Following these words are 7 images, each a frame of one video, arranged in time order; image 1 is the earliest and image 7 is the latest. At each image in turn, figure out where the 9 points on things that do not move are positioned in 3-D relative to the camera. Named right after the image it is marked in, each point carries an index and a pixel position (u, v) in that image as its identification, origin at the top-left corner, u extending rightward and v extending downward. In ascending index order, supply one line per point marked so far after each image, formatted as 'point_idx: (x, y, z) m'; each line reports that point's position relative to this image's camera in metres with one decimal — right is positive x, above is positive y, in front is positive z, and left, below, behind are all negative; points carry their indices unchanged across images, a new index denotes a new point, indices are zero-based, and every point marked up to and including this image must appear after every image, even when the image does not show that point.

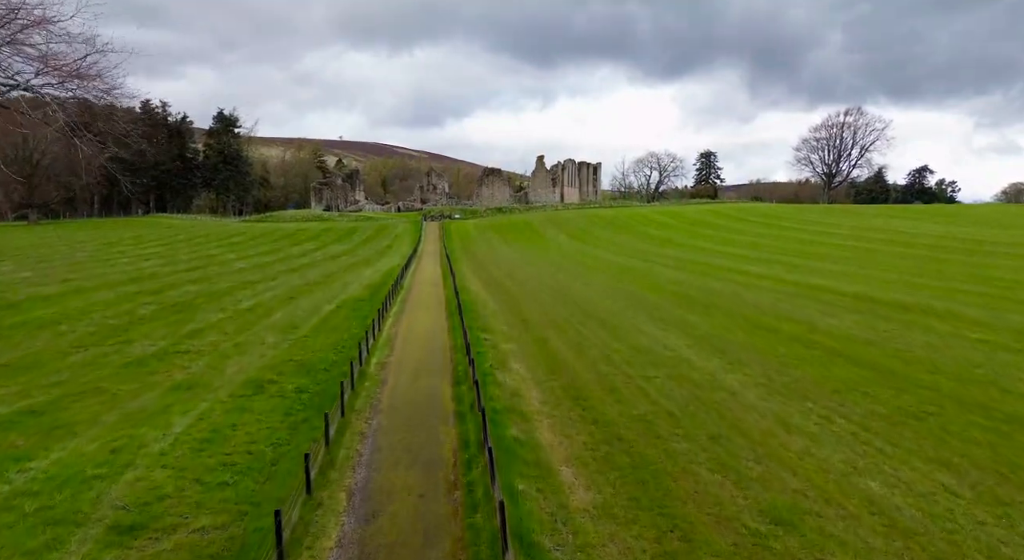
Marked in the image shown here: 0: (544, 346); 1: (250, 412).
0: (+0.8, -1.6, +15.8) m
1: (-4.6, -2.3, +11.4) m
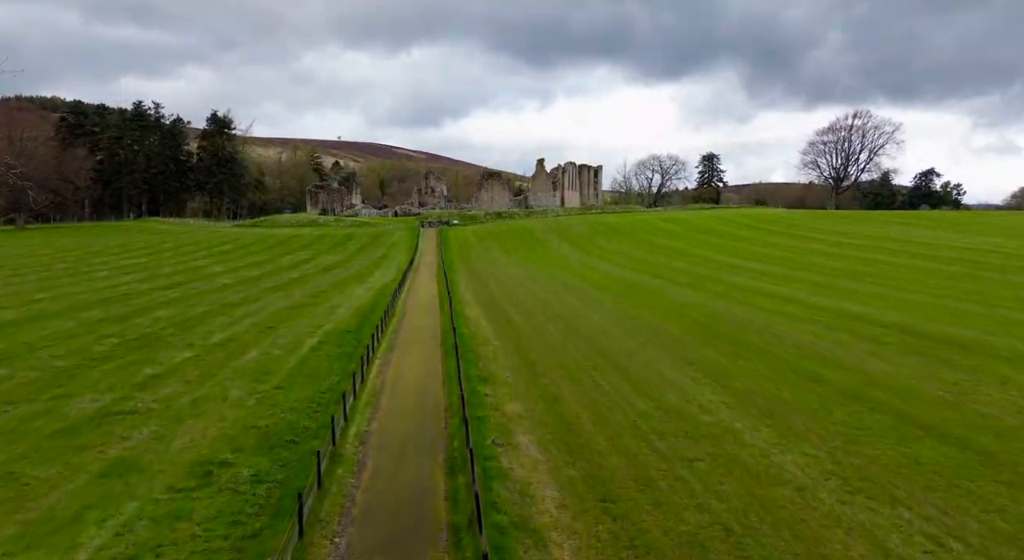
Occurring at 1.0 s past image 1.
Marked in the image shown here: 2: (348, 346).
0: (+0.9, -2.6, +13.3) m
1: (-4.4, -3.3, +8.9) m
2: (-5.0, -2.0, +20.0) m
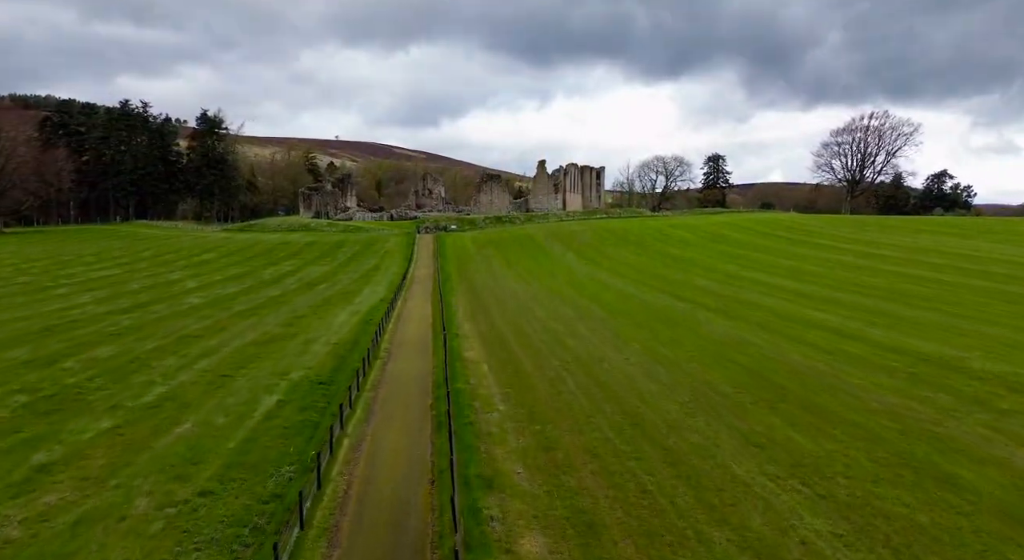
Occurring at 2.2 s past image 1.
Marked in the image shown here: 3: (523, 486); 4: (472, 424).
0: (+1.1, -3.7, +9.1) m
1: (-4.2, -4.4, +4.7) m
2: (-4.8, -3.1, +15.8) m
3: (+0.2, -3.5, +11.0) m
4: (-0.8, -3.1, +14.0) m
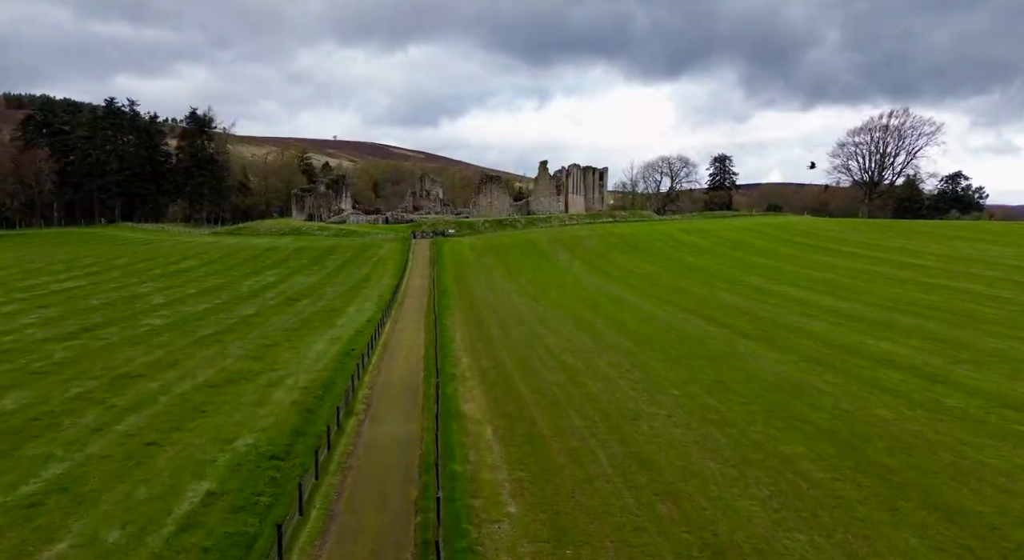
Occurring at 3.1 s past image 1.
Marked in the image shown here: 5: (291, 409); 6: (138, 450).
0: (+1.4, -4.5, +4.7) m
1: (-3.9, -5.2, +0.3) m
2: (-4.5, -4.0, +11.4) m
3: (+0.5, -4.3, +6.7) m
4: (-0.6, -3.9, +9.7) m
5: (-5.8, -3.4, +17.2) m
6: (-8.2, -3.7, +14.3) m
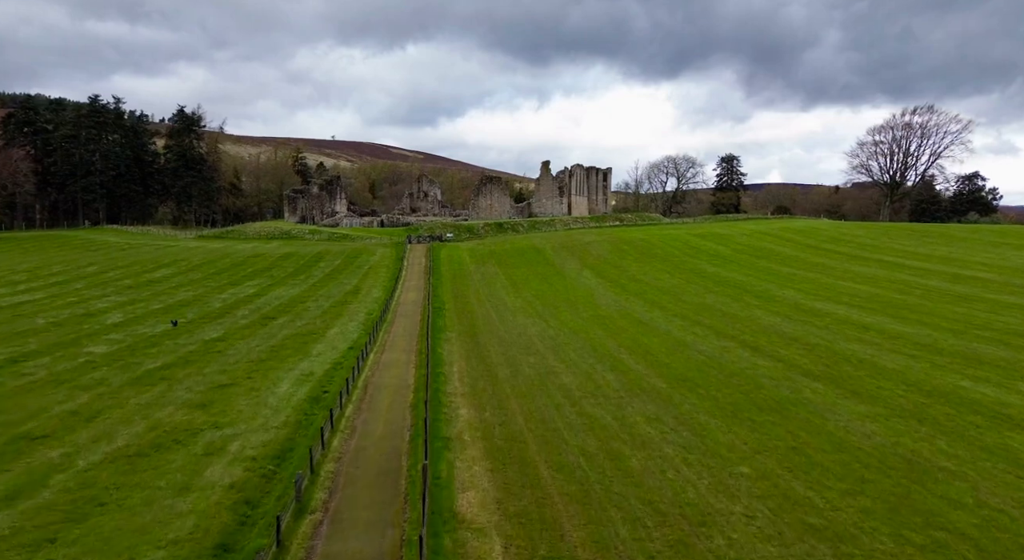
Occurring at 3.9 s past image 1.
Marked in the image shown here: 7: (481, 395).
0: (+1.7, -5.3, 0.0) m
1: (-3.5, -6.1, -4.4) m
2: (-4.2, -4.8, +6.8) m
3: (+0.8, -5.1, +2.0) m
4: (-0.3, -4.8, +5.0) m
5: (-5.5, -4.2, +12.5) m
6: (-7.9, -4.5, +9.6) m
7: (-1.0, -3.4, +19.2) m
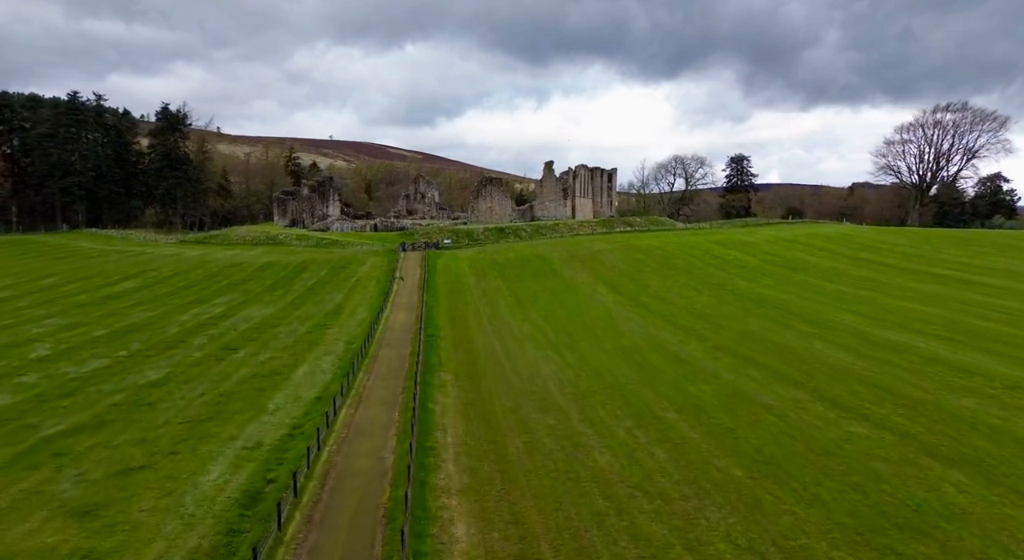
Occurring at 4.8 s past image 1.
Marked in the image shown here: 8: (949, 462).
0: (+2.1, -6.4, -5.7) m
1: (-3.1, -7.1, -10.1) m
2: (-3.8, -5.9, +1.0) m
3: (+1.2, -6.2, -3.7) m
4: (+0.1, -5.8, -0.7) m
5: (-5.1, -5.2, +6.8) m
6: (-7.5, -5.5, +3.9) m
7: (-0.6, -4.4, +13.5) m
8: (+10.0, -4.1, +14.9) m
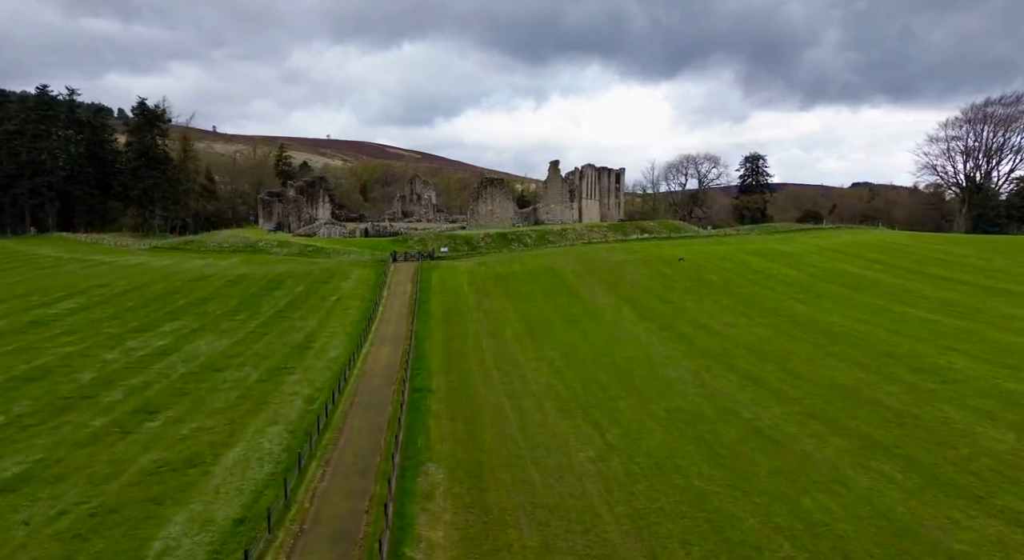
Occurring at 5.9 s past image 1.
0: (+2.7, -7.7, -13.2) m
1: (-2.6, -8.4, -17.7) m
2: (-3.2, -7.1, -6.5) m
3: (+1.8, -7.5, -11.3) m
4: (+0.7, -7.1, -8.3) m
5: (-4.6, -6.5, -0.8) m
6: (-6.9, -6.8, -3.7) m
7: (-0.1, -5.7, +5.9) m
8: (+10.5, -5.4, +7.3) m
